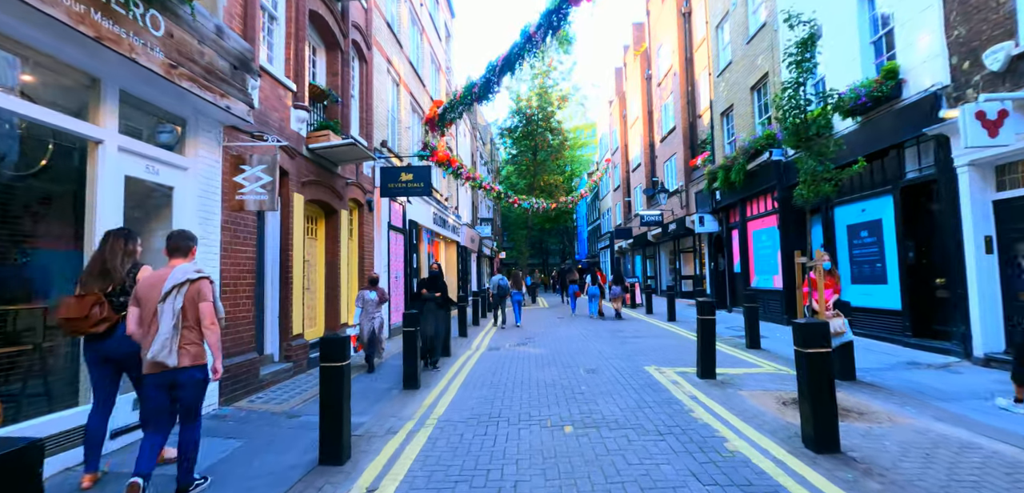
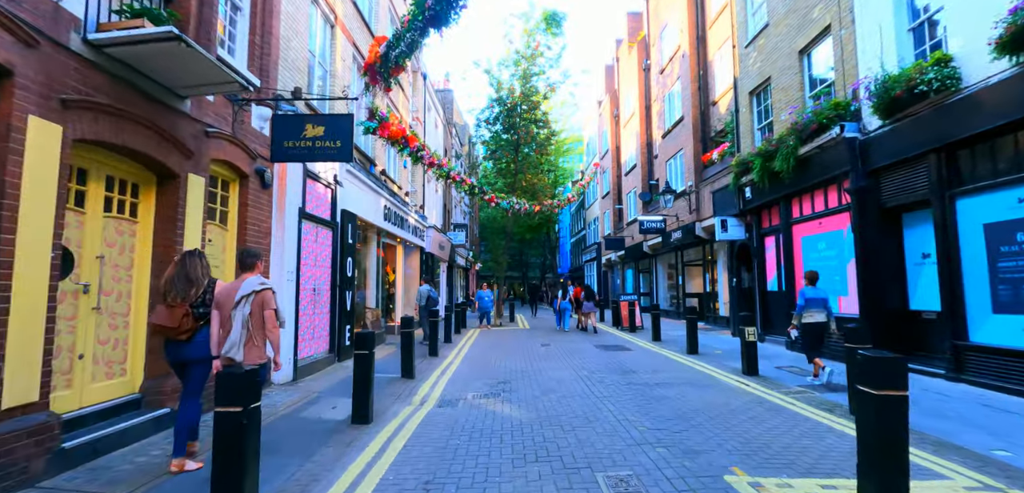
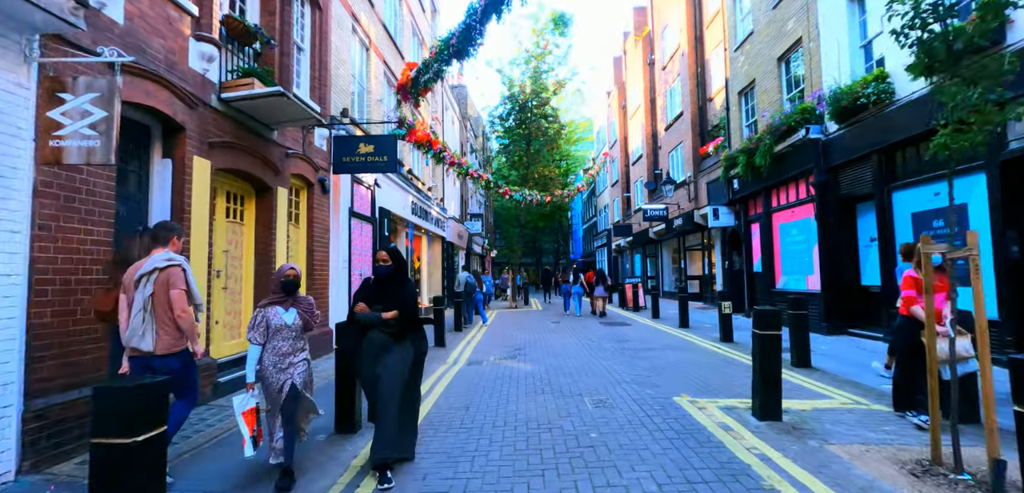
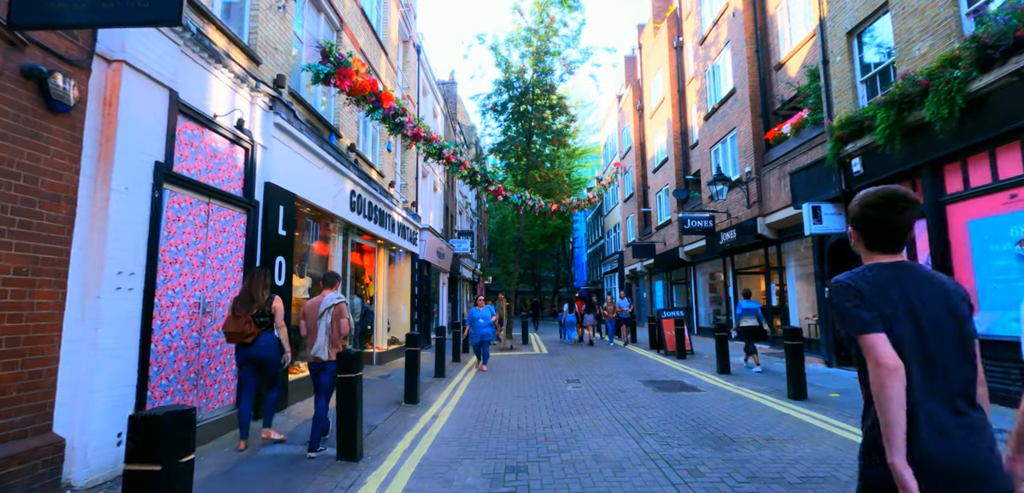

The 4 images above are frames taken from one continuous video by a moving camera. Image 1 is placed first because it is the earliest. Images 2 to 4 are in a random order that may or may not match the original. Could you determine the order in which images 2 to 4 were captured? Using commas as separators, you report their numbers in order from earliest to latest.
3, 2, 4
